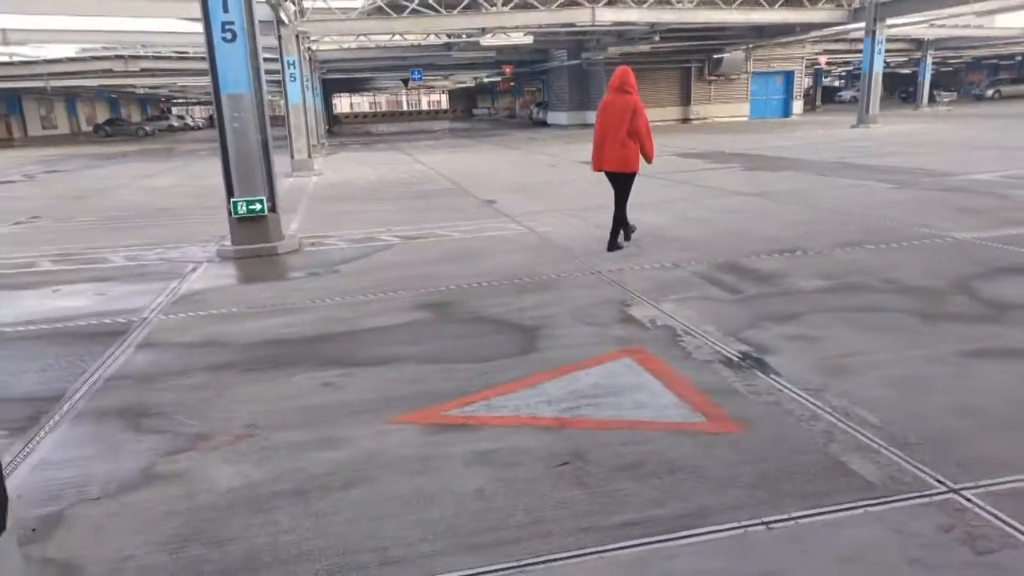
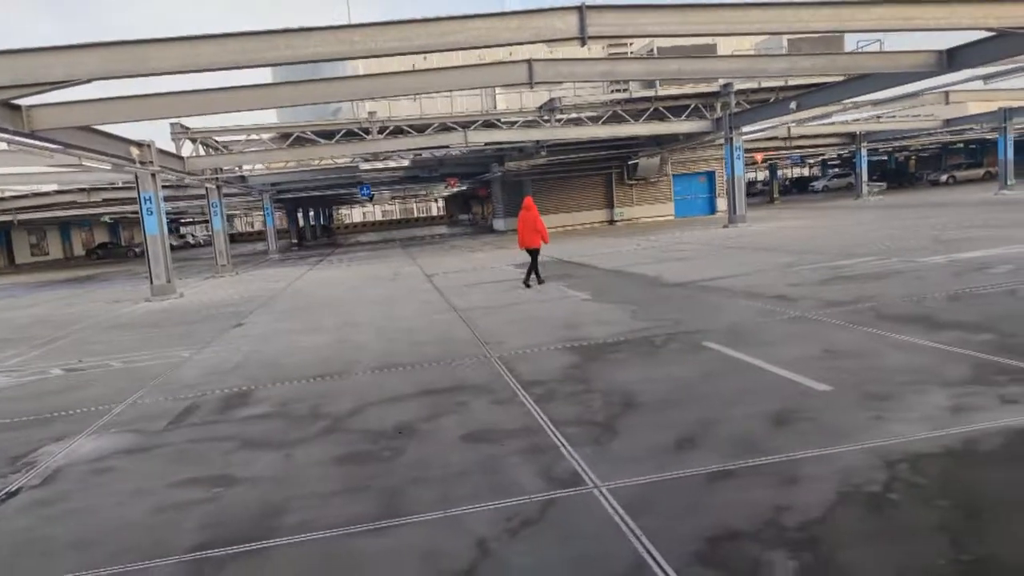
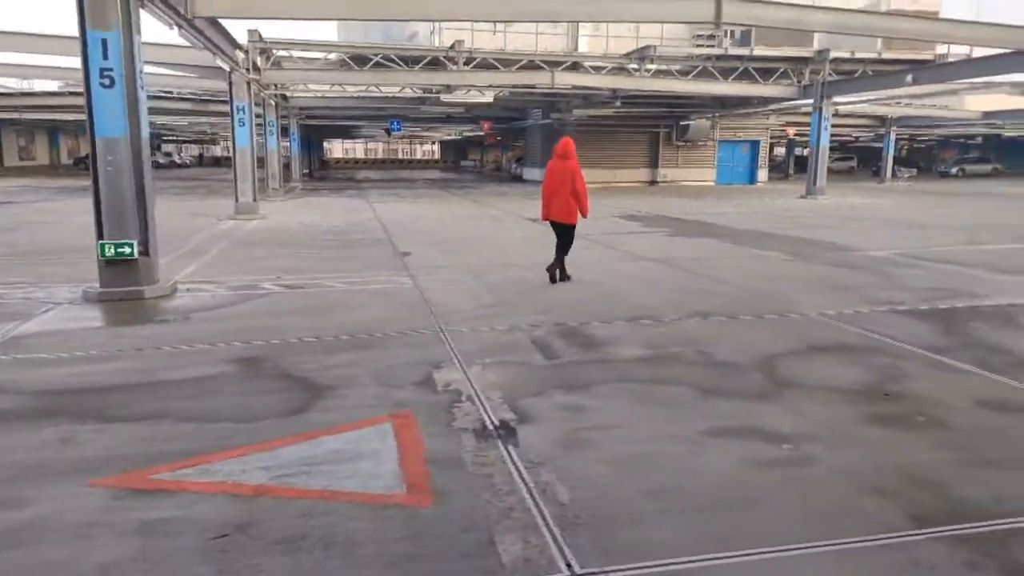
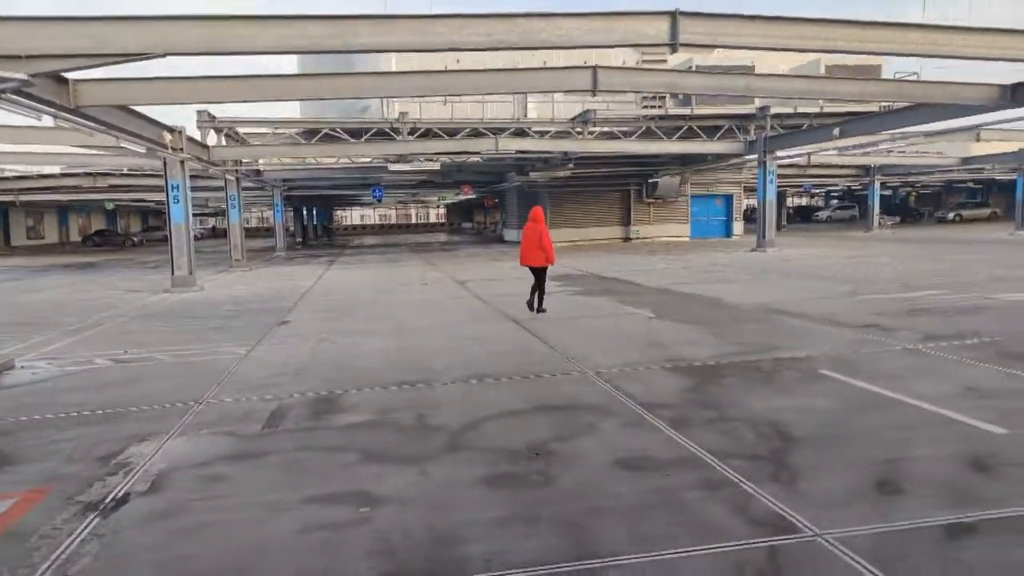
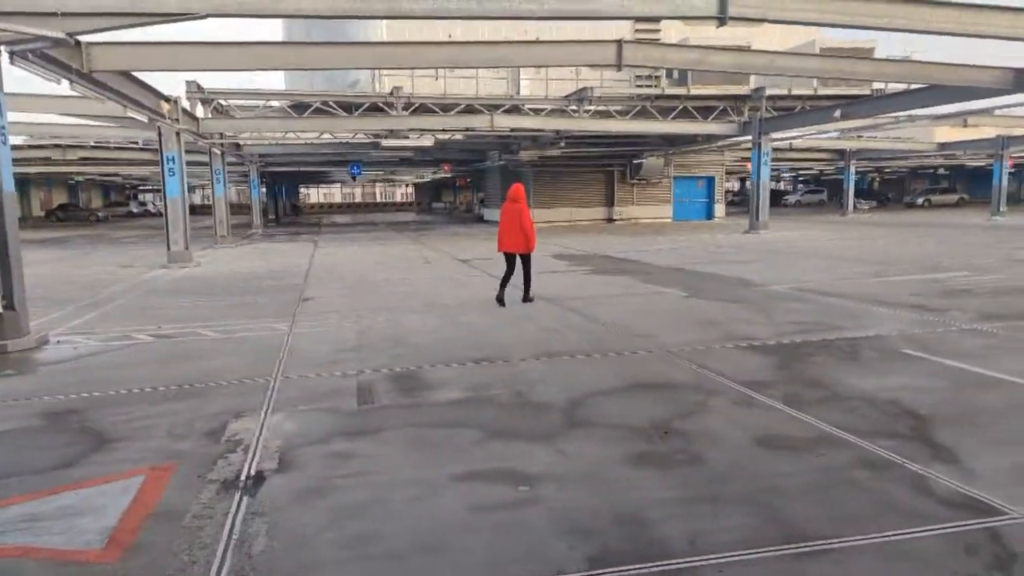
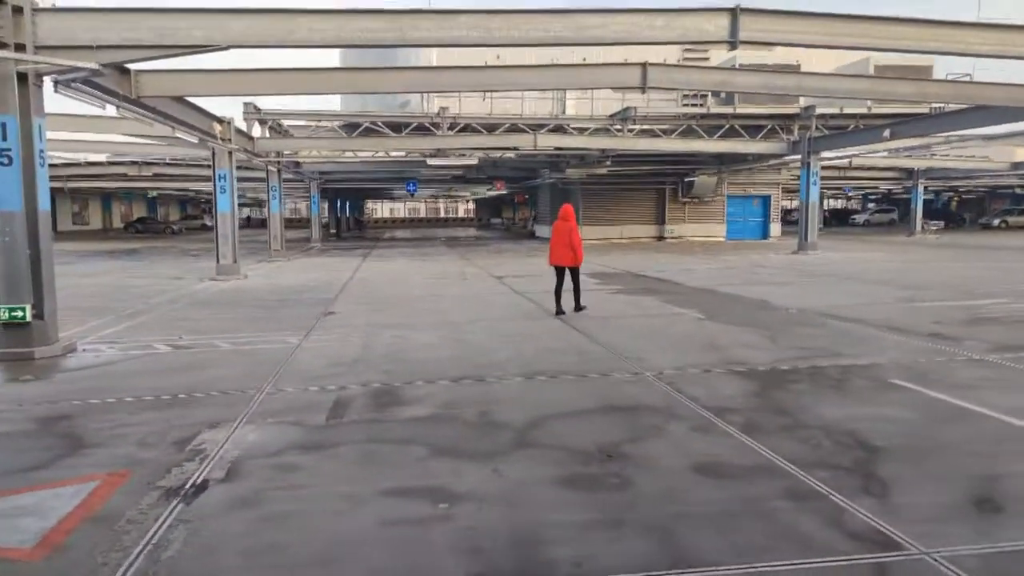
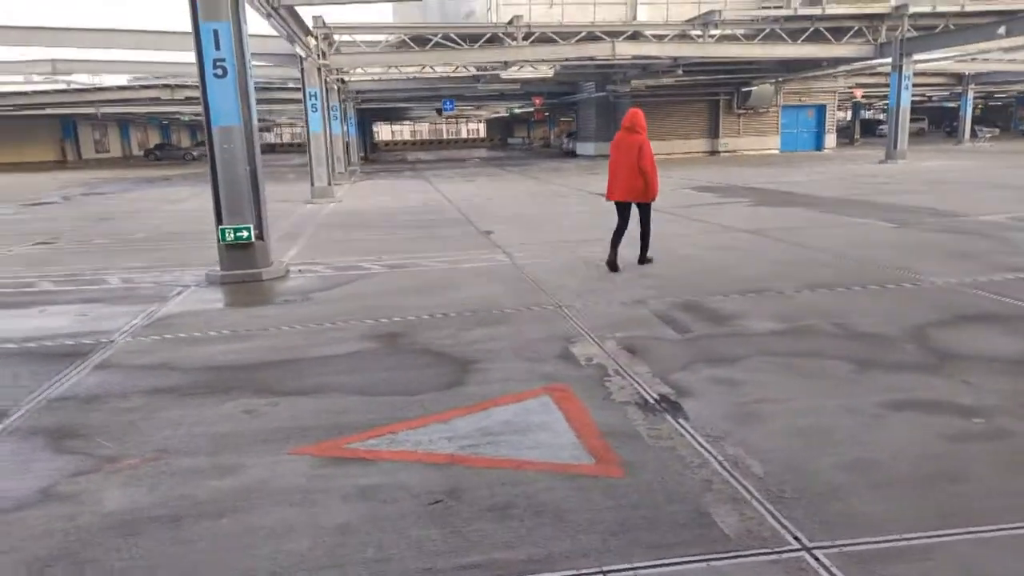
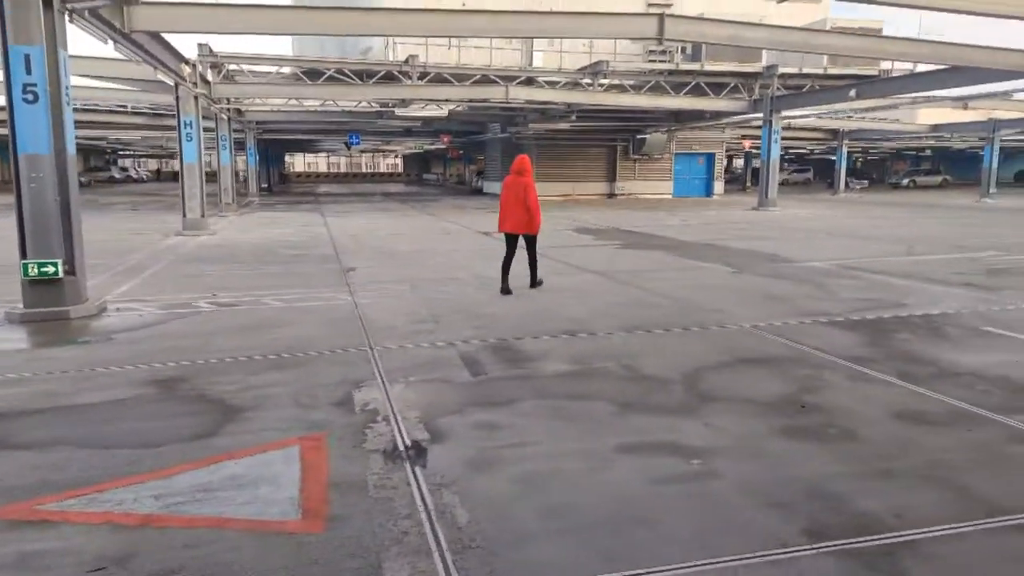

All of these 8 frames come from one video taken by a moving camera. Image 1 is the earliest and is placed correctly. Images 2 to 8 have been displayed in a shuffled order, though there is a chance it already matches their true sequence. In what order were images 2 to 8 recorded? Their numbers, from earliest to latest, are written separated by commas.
7, 3, 8, 5, 6, 4, 2
